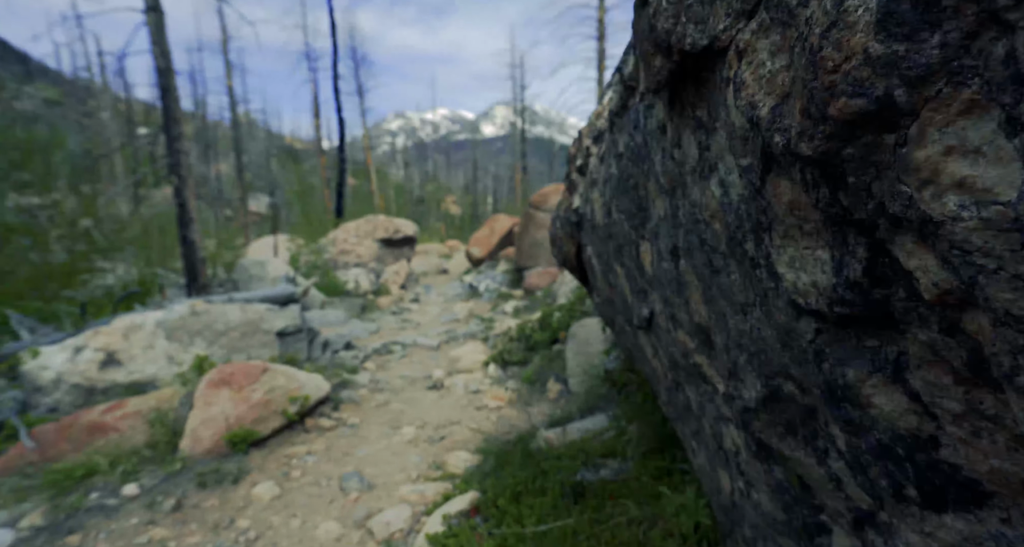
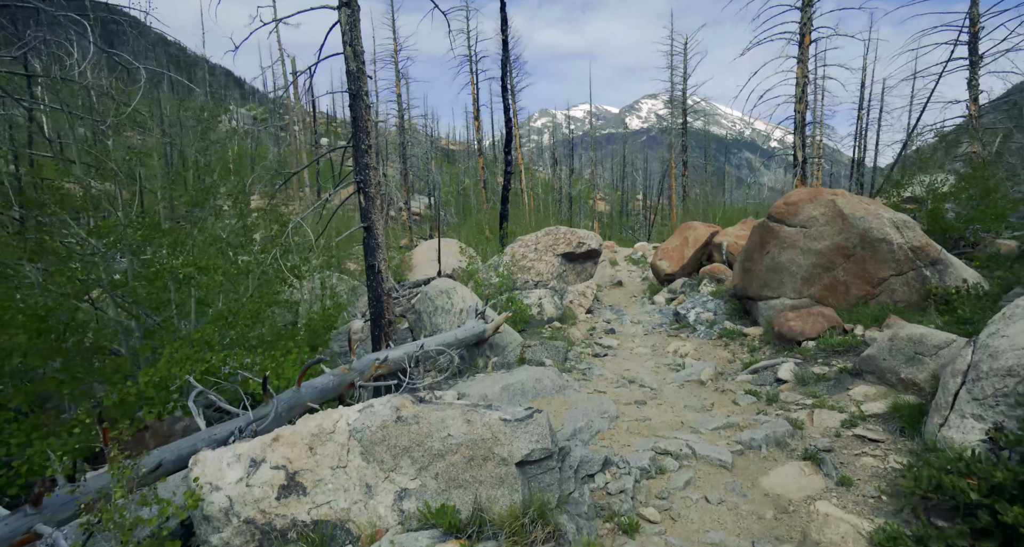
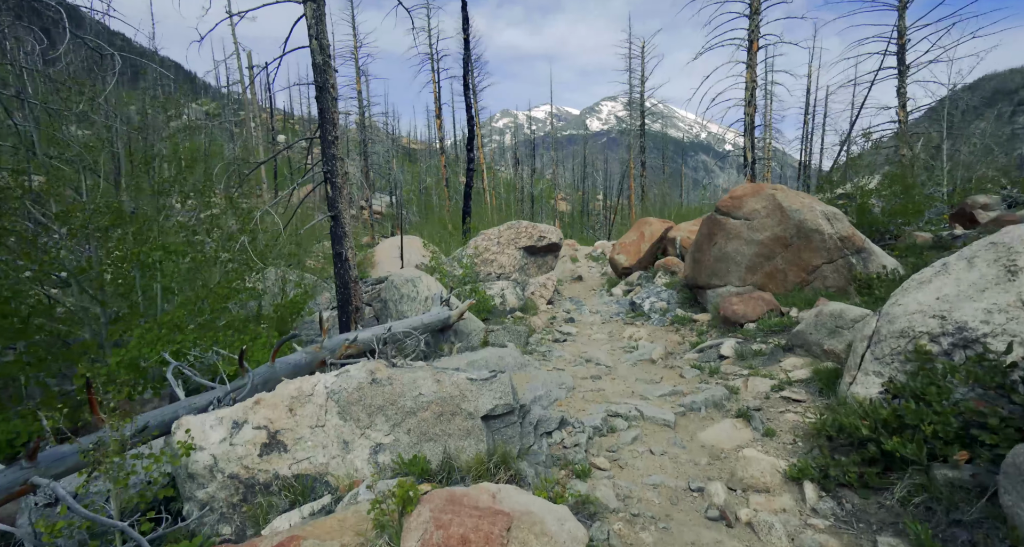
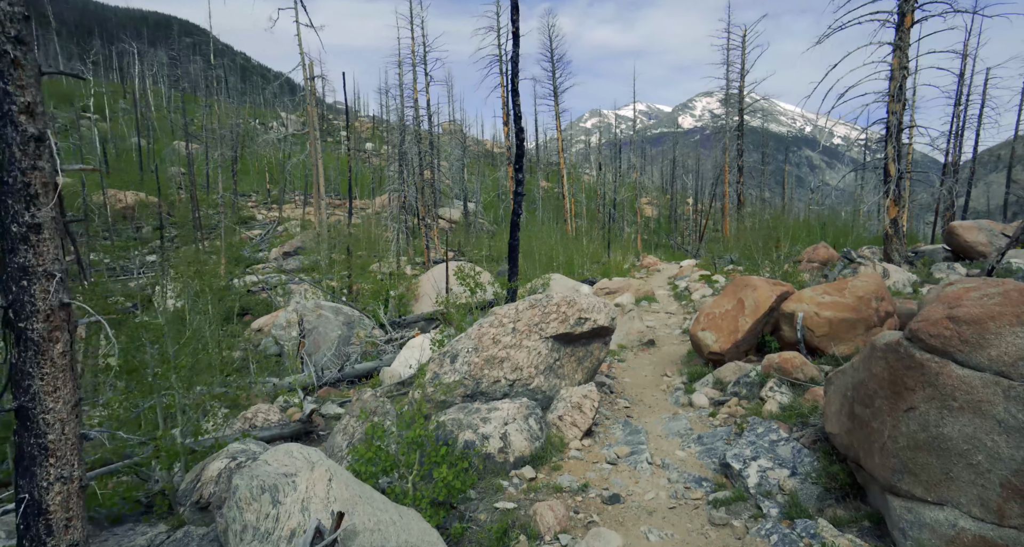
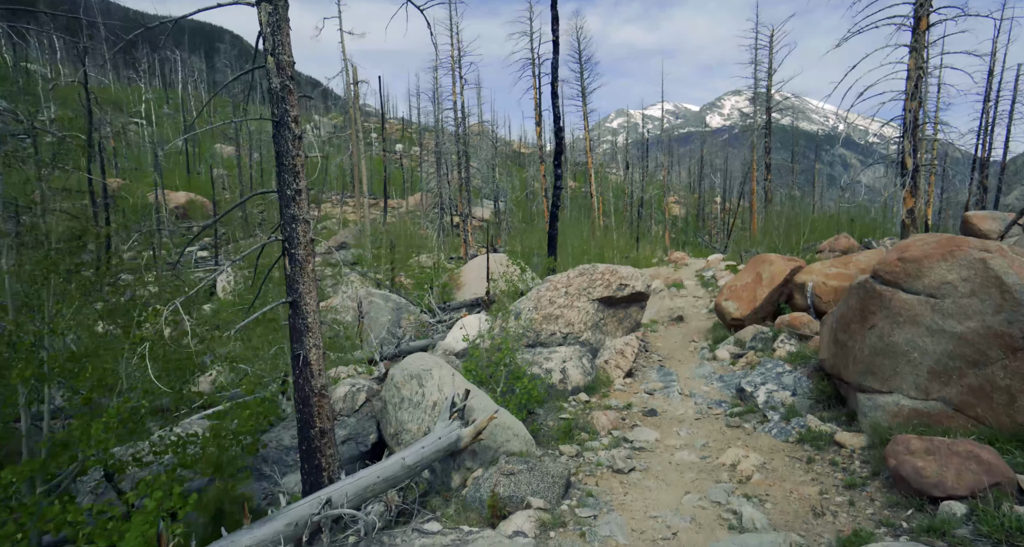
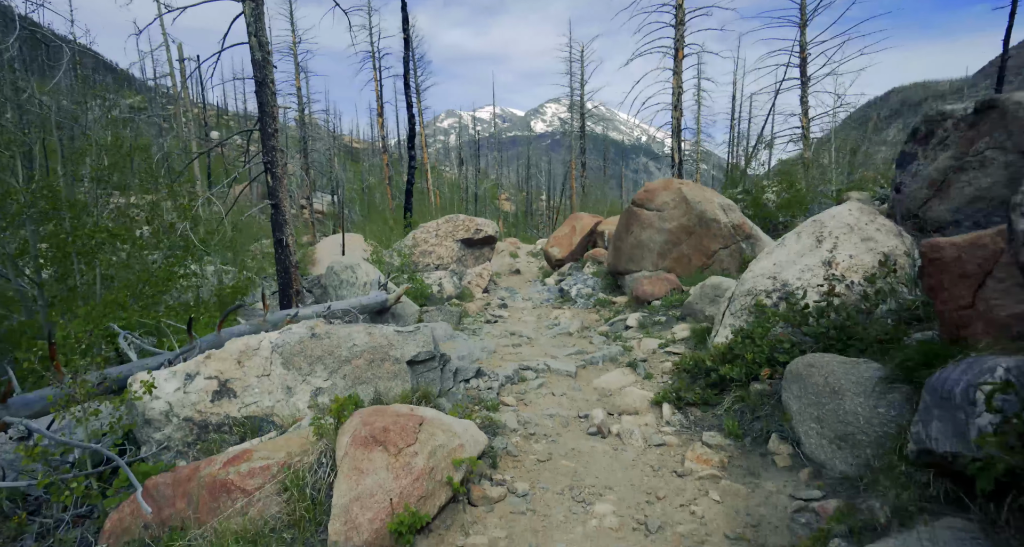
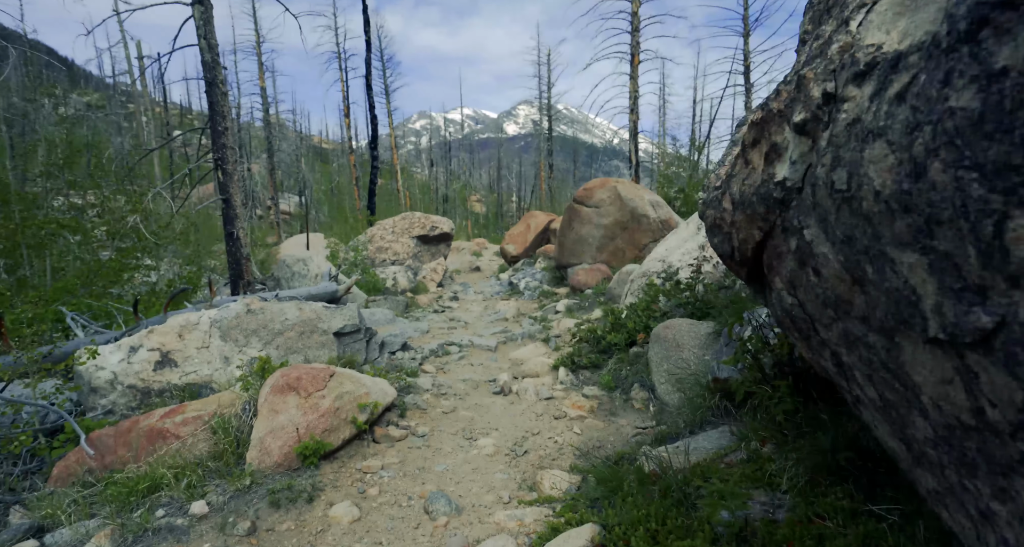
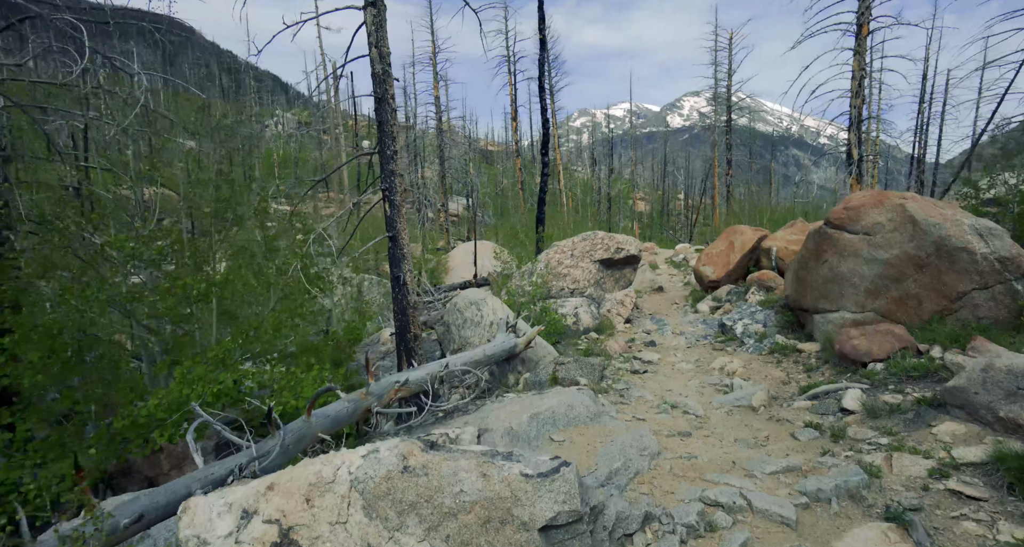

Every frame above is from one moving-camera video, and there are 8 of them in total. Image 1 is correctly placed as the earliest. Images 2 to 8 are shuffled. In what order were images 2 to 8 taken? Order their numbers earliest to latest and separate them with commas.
7, 6, 3, 2, 8, 5, 4
